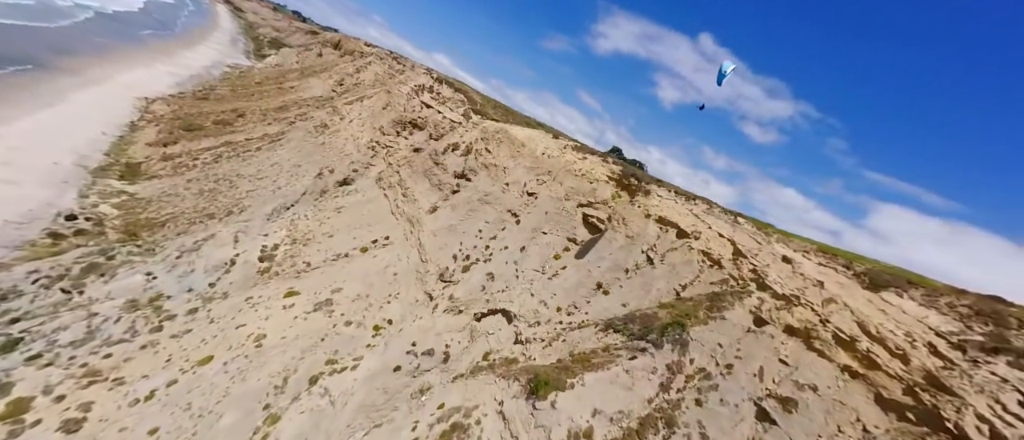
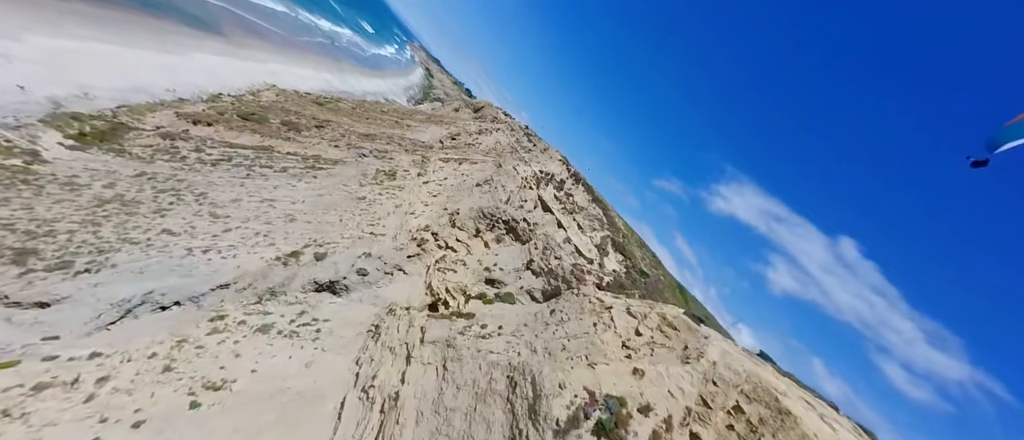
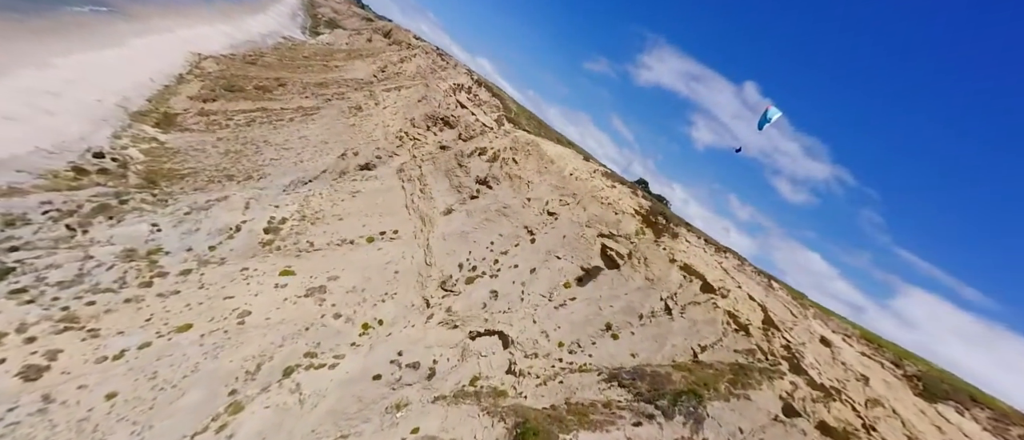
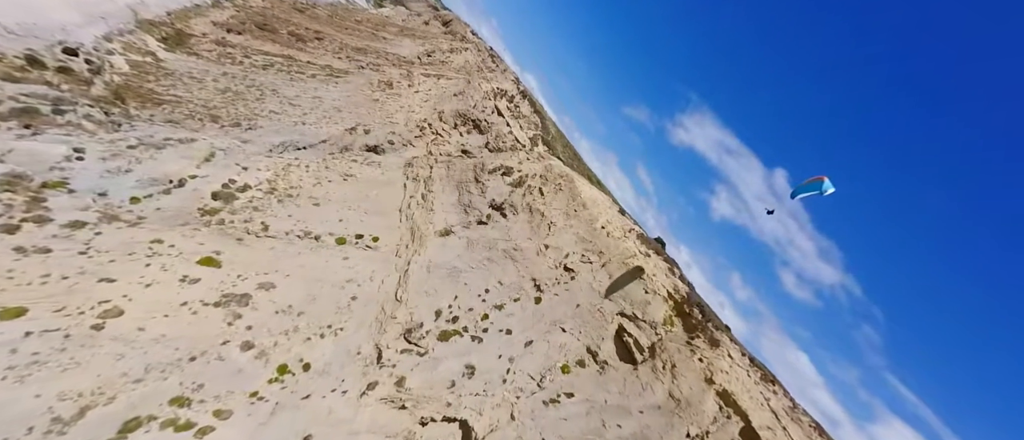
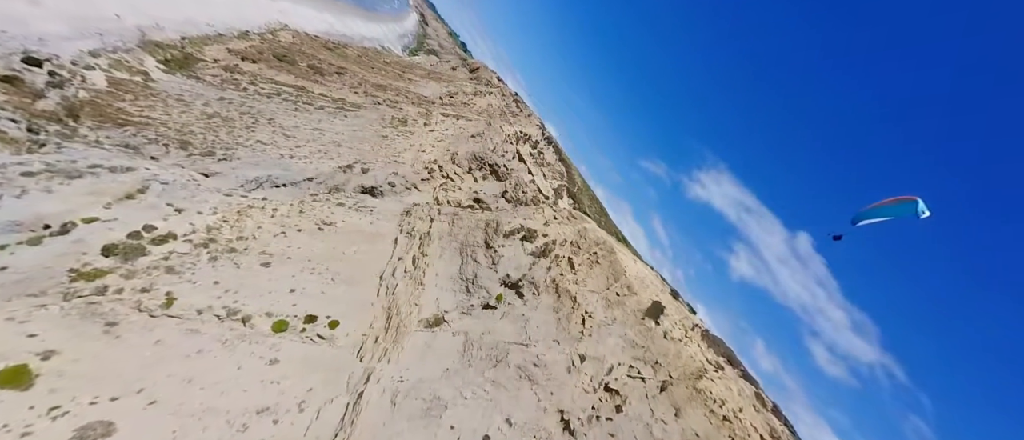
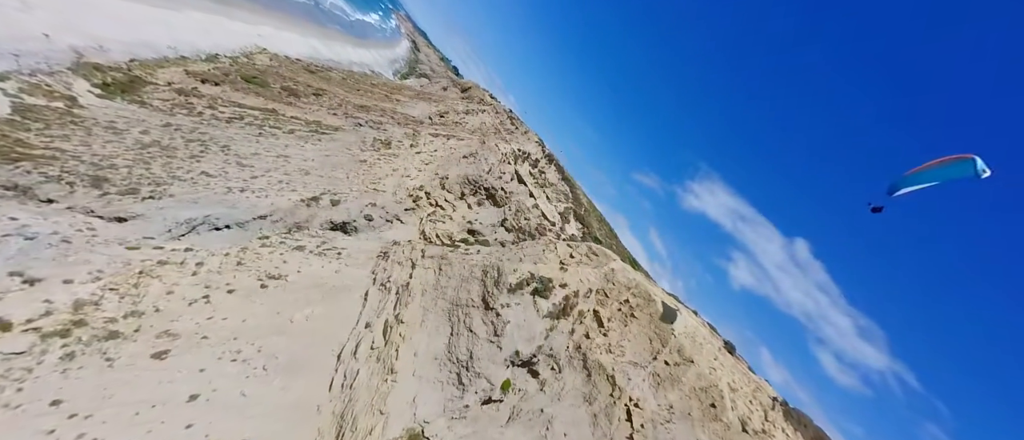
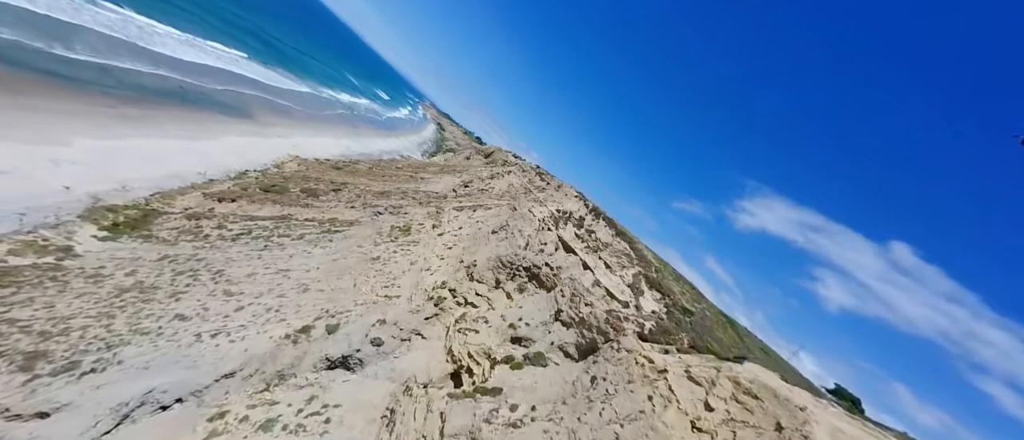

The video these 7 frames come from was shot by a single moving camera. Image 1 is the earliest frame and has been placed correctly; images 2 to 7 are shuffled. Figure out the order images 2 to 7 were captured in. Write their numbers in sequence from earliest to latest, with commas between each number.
3, 4, 5, 6, 2, 7
